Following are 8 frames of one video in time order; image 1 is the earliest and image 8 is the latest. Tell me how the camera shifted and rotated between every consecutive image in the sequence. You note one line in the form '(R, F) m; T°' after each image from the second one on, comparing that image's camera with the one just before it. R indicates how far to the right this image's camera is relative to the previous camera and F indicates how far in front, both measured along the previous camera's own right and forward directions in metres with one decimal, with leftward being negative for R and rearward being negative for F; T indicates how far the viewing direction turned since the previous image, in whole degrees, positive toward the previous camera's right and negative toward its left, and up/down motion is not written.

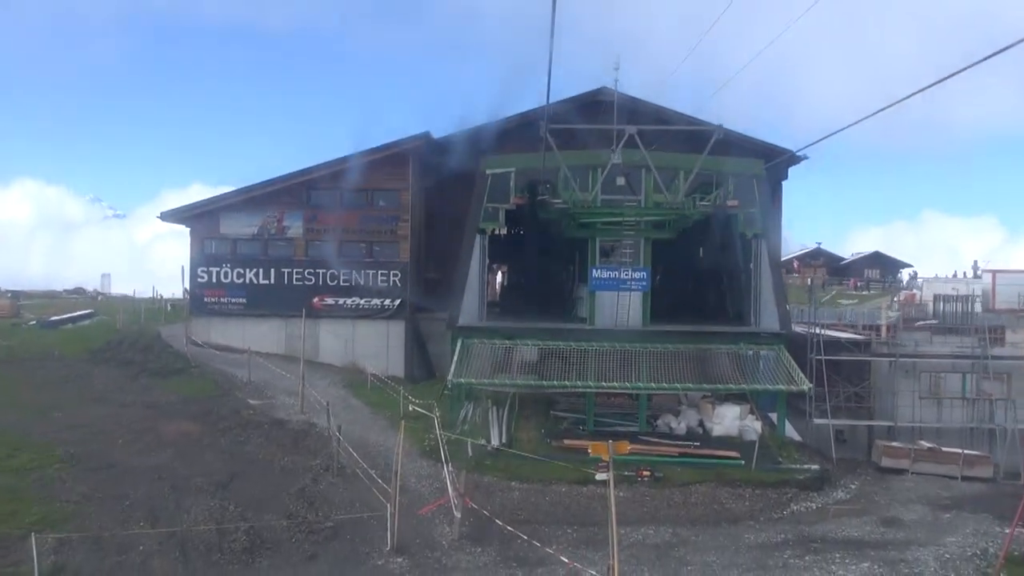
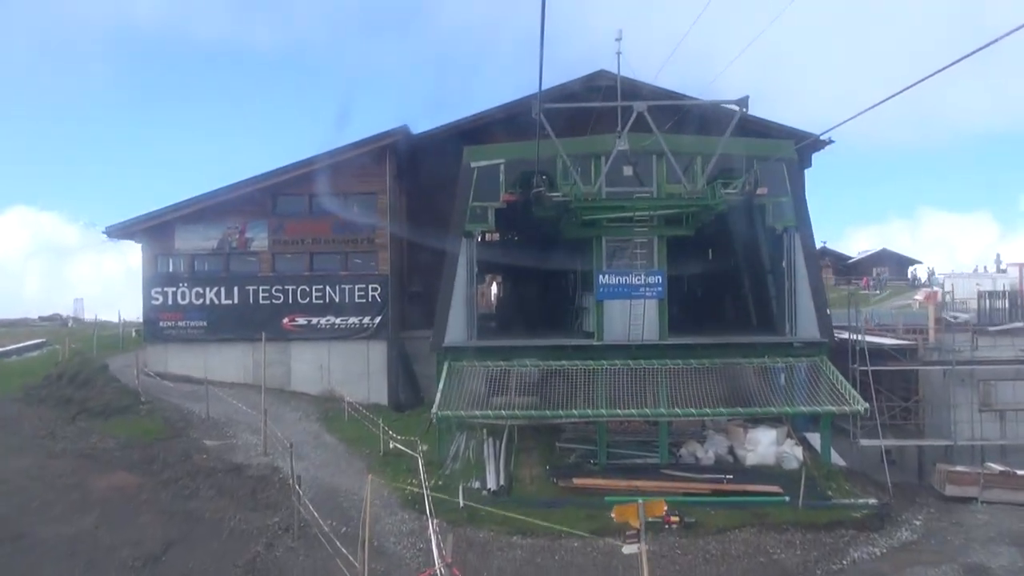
(+0.1, +2.6) m; 0°
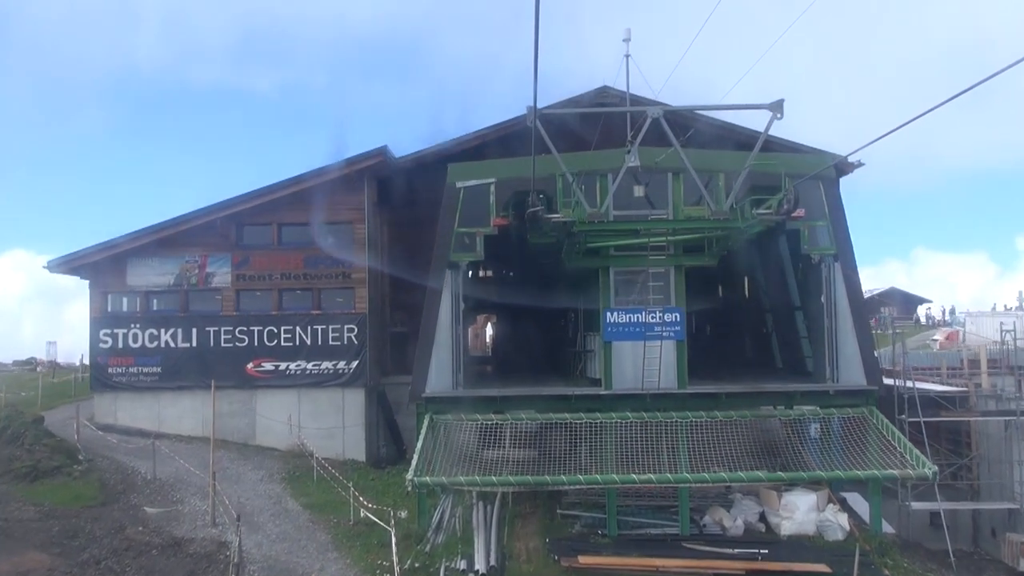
(+0.1, +2.2) m; 0°
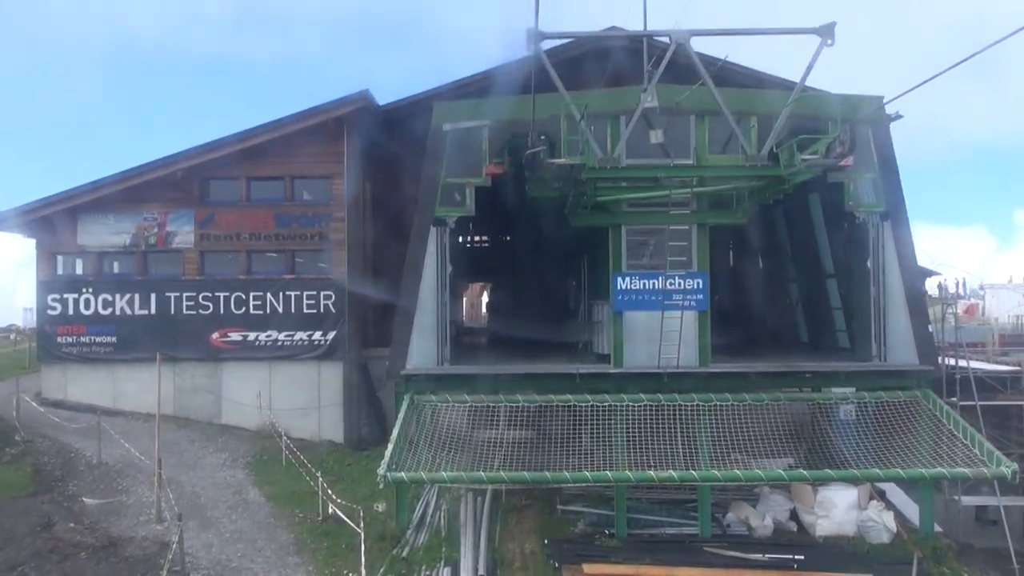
(0.0, +1.9) m; 0°
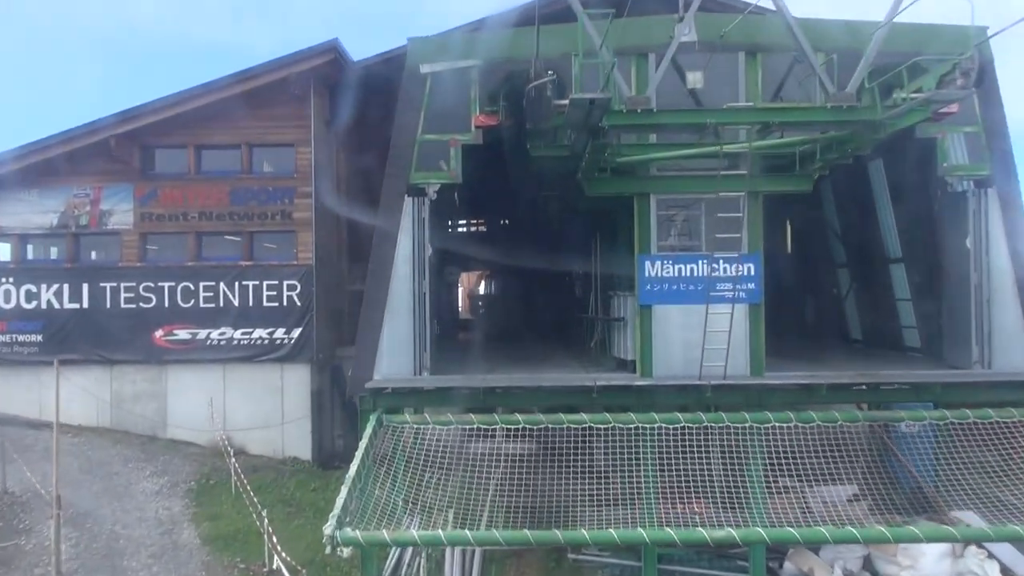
(0.0, +2.5) m; 0°
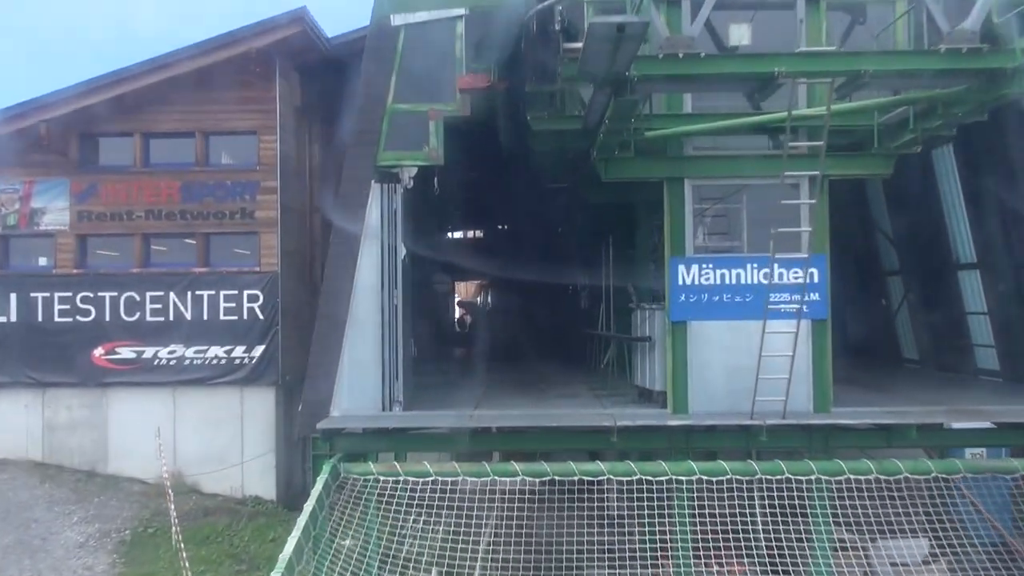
(0.0, +1.9) m; 0°
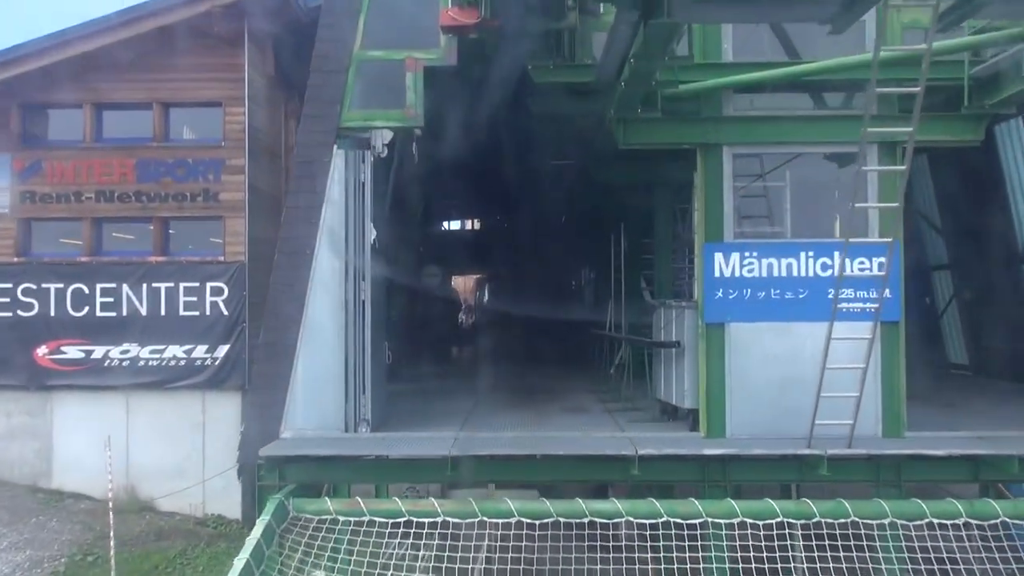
(0.0, +1.4) m; 0°
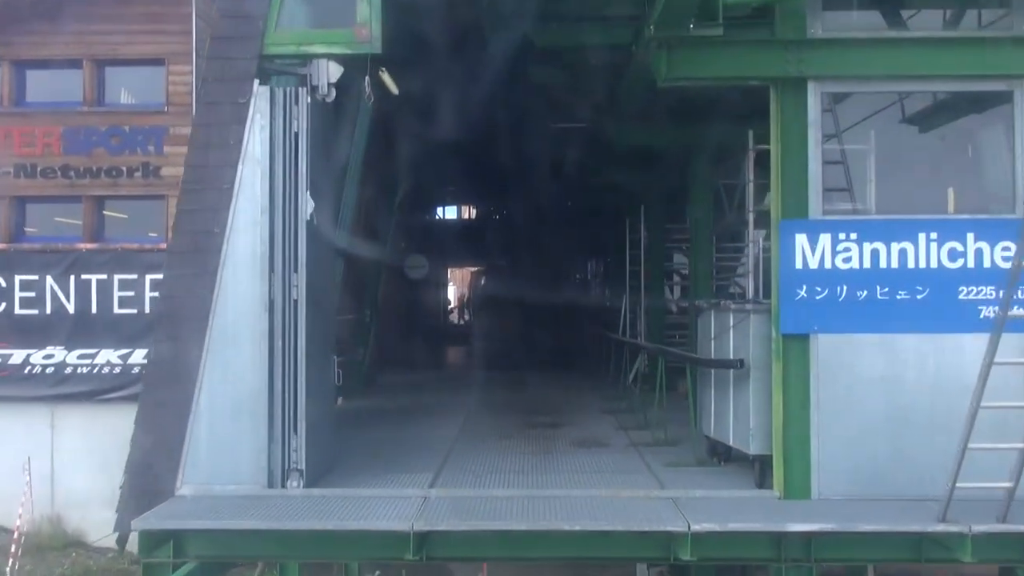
(0.0, +1.7) m; 0°
